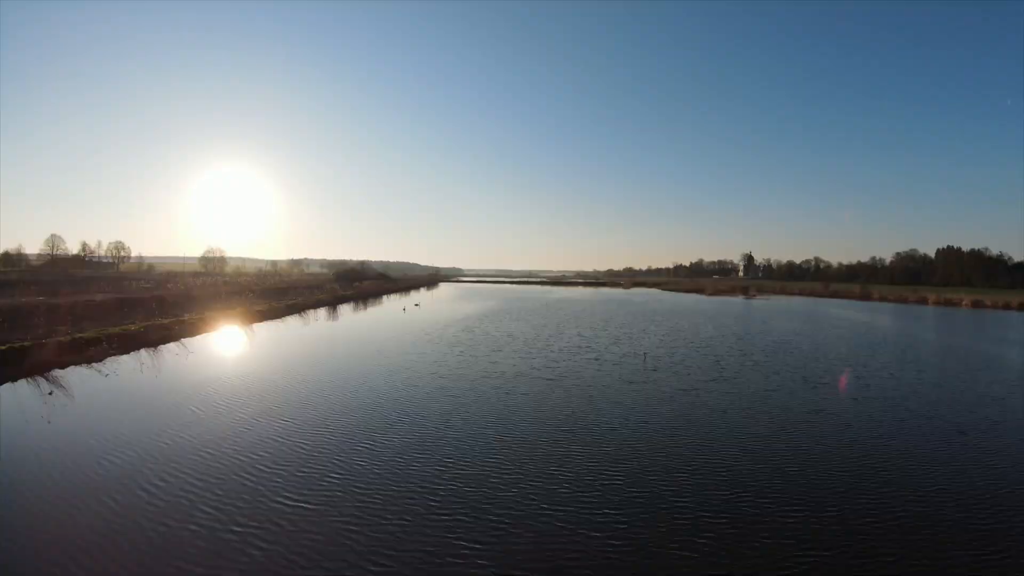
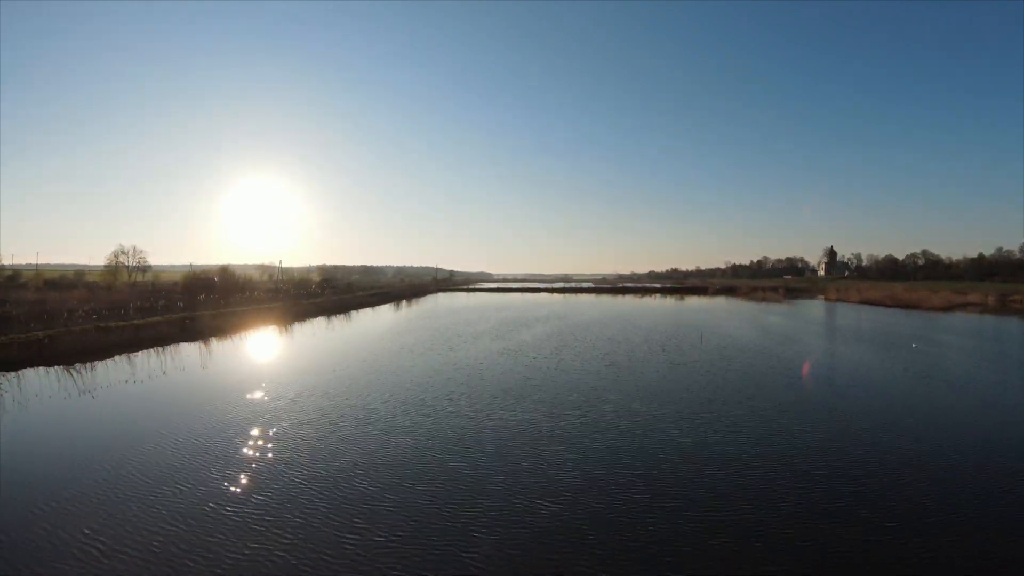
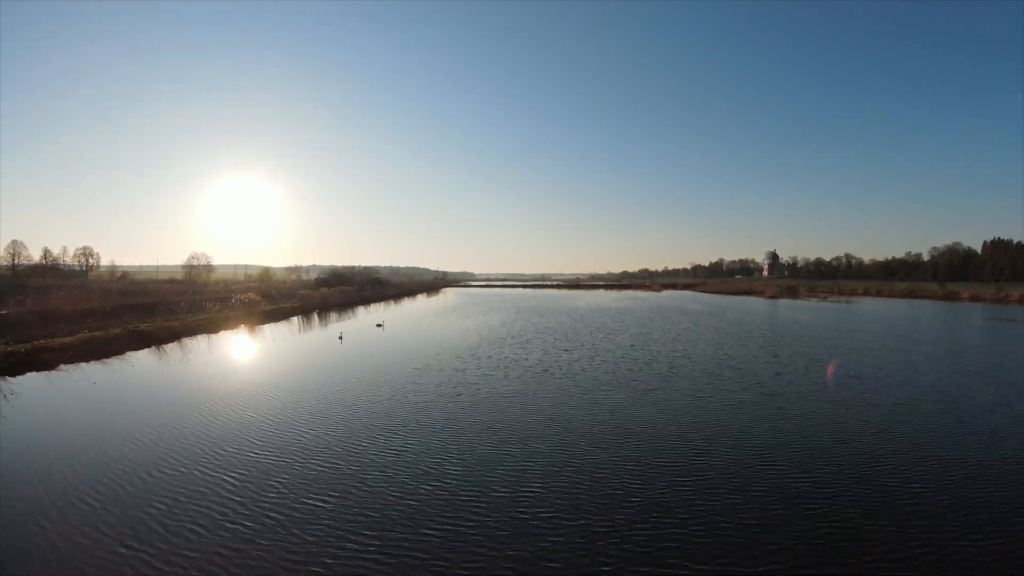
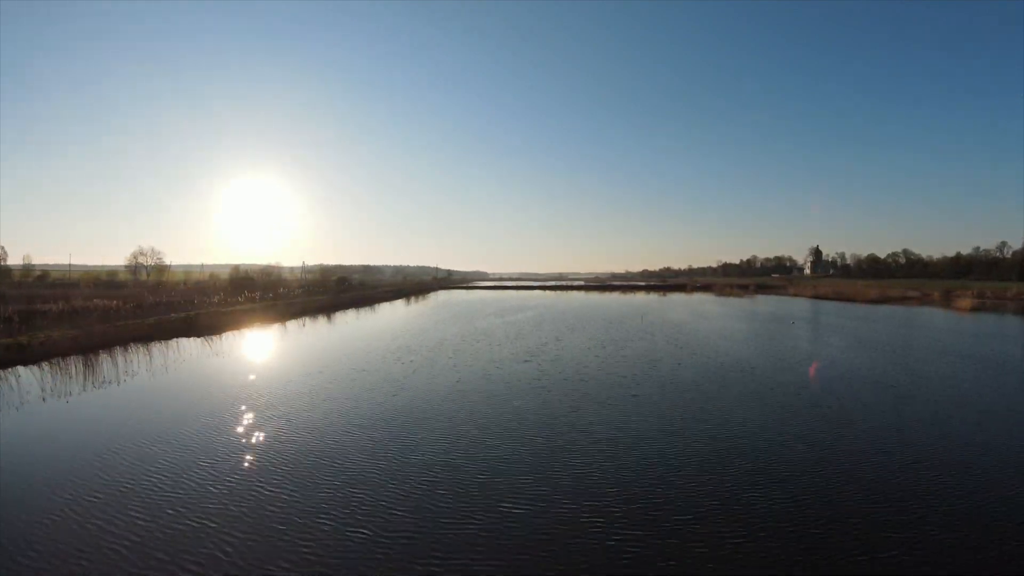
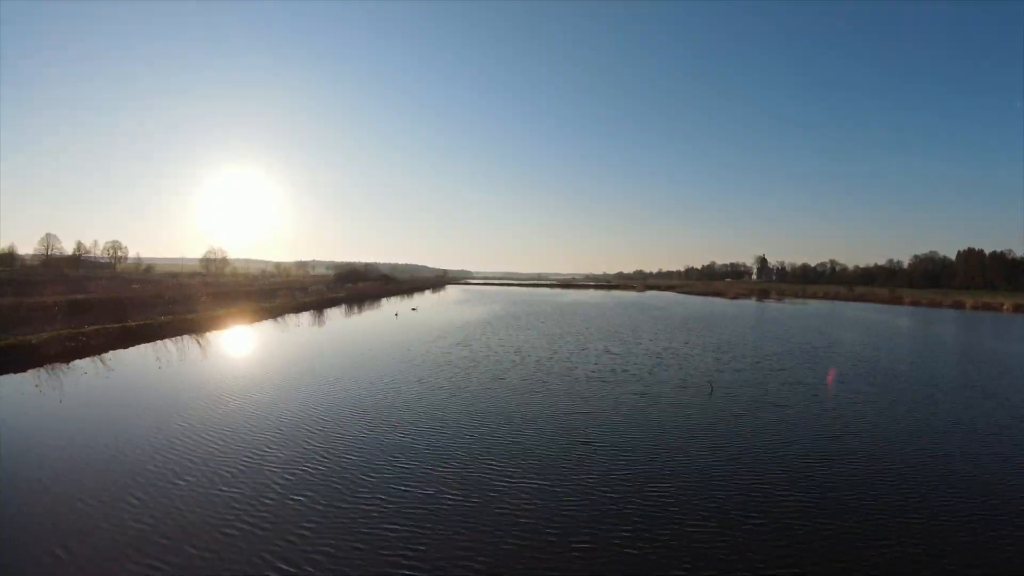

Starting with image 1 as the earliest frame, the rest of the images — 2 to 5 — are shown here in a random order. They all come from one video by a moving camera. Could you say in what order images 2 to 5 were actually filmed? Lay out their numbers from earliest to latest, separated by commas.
5, 3, 4, 2
